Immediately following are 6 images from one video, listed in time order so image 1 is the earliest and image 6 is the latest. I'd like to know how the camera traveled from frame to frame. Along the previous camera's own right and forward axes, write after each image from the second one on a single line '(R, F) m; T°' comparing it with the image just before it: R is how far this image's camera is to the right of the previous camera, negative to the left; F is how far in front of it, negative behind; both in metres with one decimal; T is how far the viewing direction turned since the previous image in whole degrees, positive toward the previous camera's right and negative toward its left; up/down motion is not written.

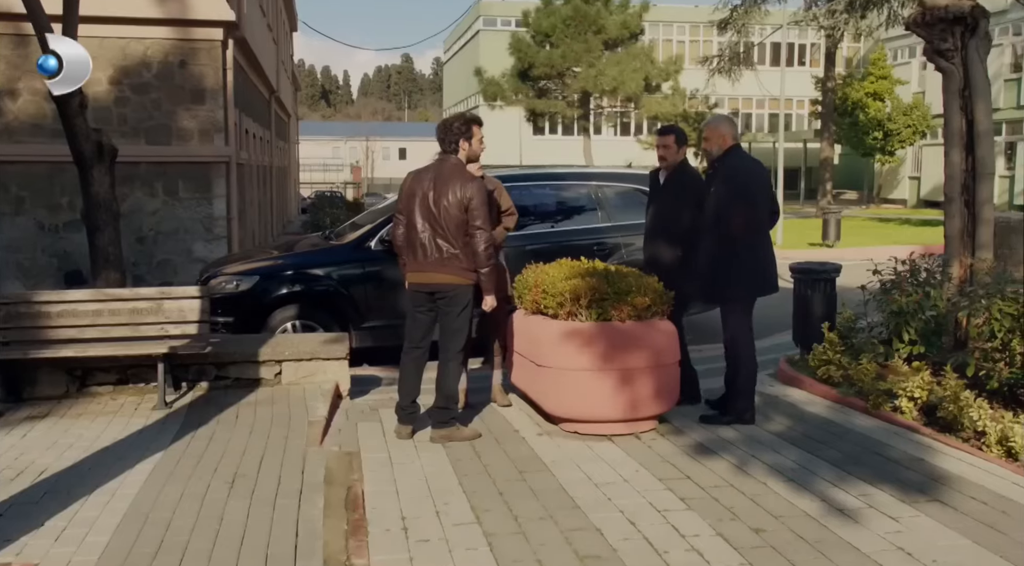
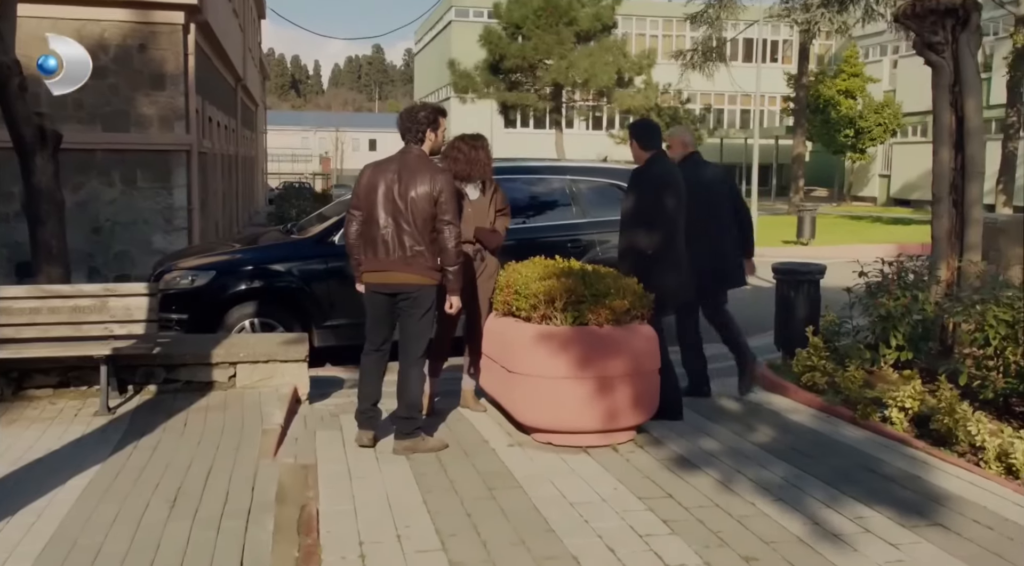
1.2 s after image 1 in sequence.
(0.0, +0.3) m; +2°
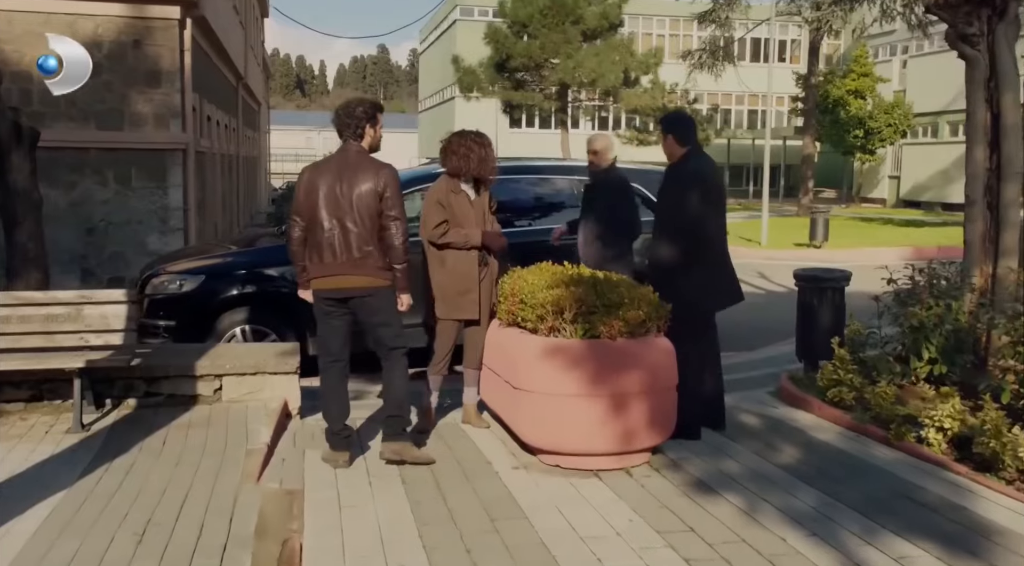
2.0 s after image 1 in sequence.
(0.0, +0.4) m; 0°
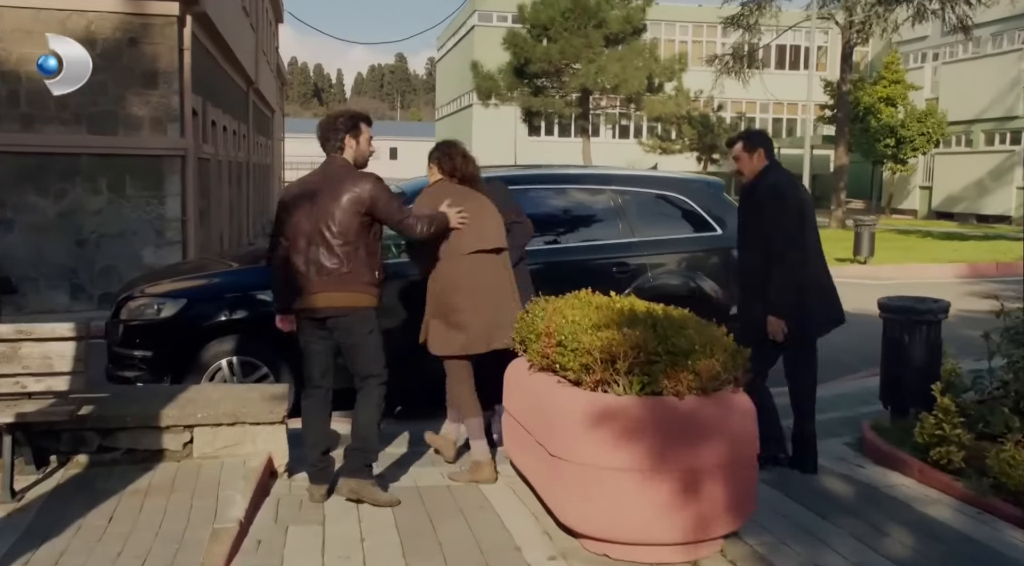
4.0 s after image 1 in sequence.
(-0.1, +1.0) m; -1°
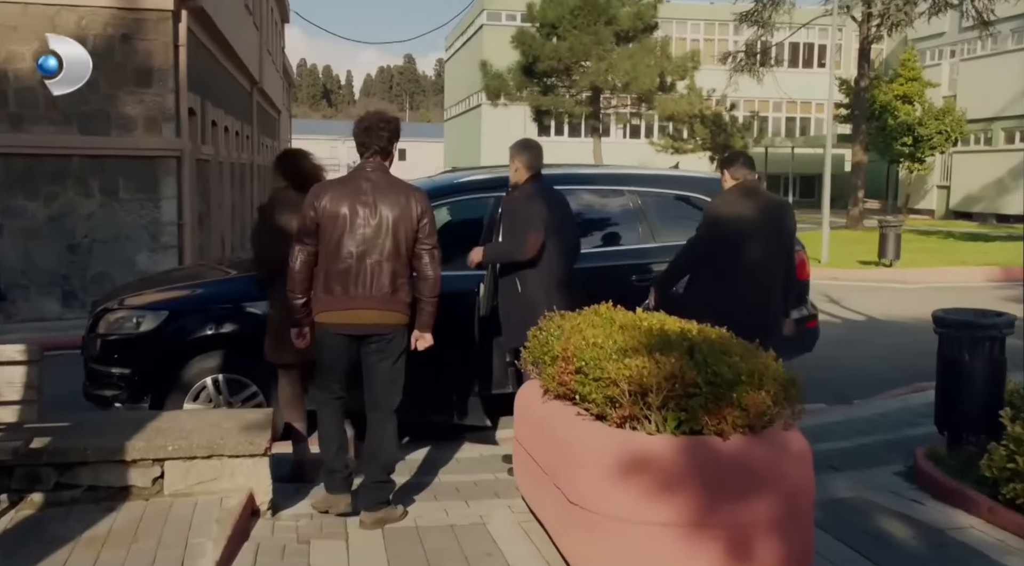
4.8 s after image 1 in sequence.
(0.0, +0.5) m; -1°
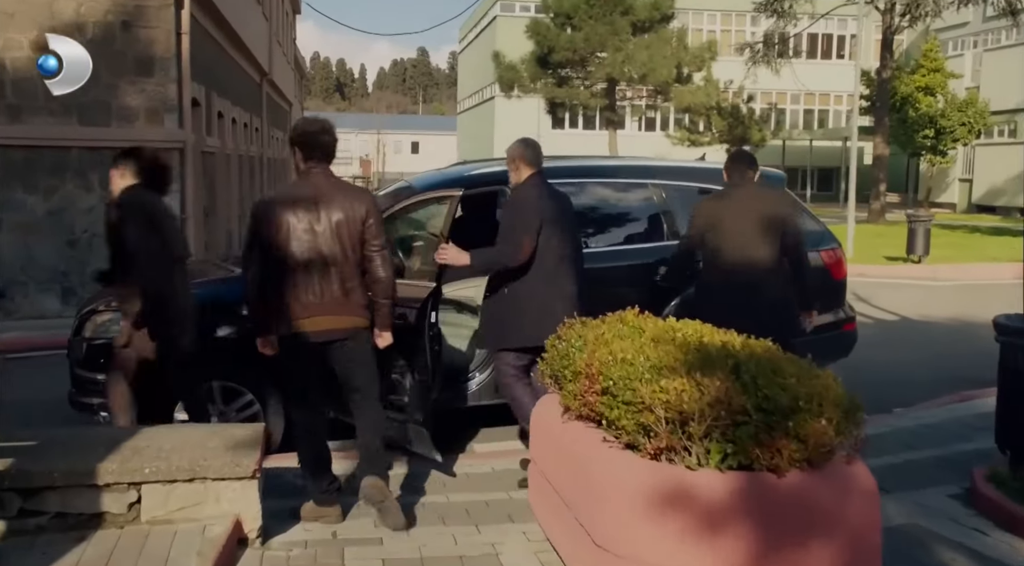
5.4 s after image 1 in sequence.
(0.0, +0.4) m; -1°
